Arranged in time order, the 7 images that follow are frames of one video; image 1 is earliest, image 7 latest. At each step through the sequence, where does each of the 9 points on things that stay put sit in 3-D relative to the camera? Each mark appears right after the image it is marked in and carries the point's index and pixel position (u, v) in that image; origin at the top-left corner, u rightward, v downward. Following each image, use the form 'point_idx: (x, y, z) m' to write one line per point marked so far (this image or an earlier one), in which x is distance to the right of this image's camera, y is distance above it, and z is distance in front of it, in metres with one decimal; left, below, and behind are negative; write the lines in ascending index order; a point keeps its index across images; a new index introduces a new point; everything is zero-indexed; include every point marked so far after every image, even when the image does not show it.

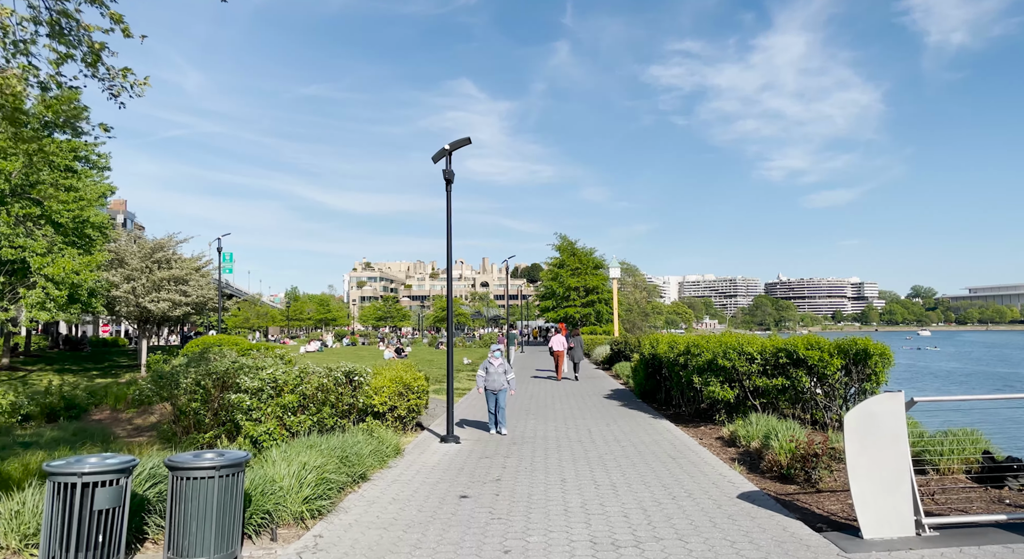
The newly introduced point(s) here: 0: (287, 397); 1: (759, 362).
0: (-3.5, -1.9, +9.8) m
1: (+4.0, -1.4, +9.8) m
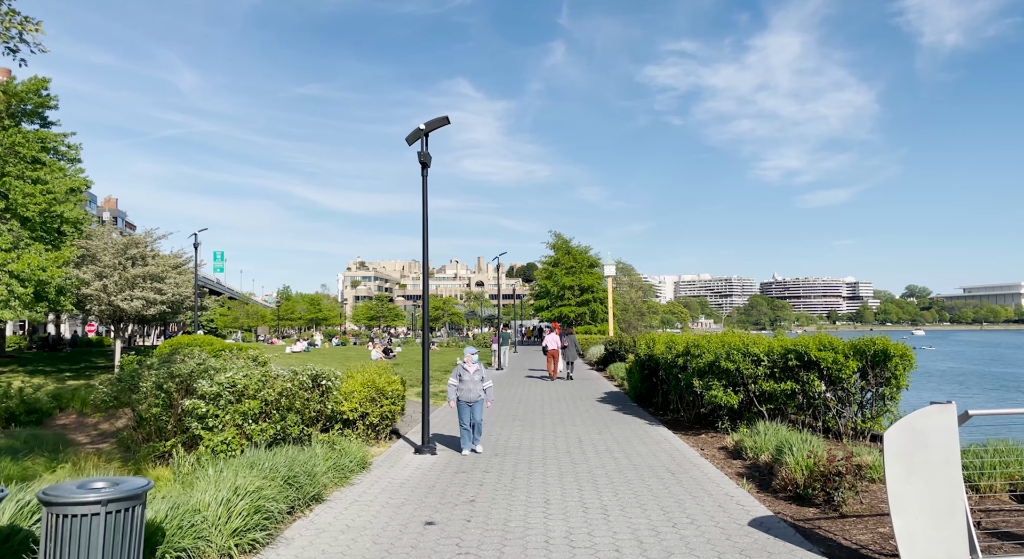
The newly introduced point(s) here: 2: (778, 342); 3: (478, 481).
0: (-3.8, -1.8, +8.8) m
1: (+3.7, -1.3, +8.9) m
2: (+4.0, -0.9, +9.0) m
3: (-0.4, -2.4, +7.1) m
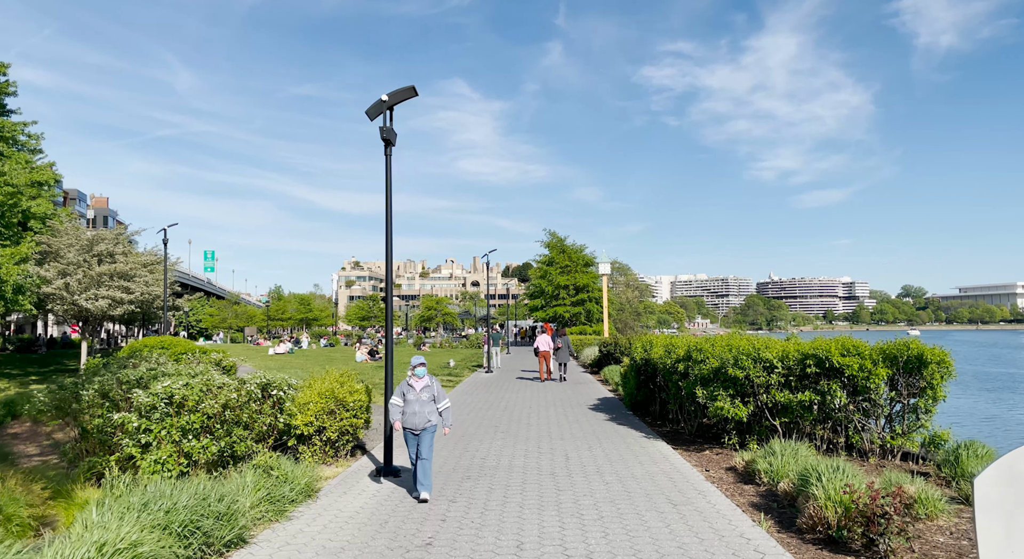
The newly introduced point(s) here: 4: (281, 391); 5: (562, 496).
0: (-4.1, -1.7, +7.6) m
1: (+3.4, -1.2, +7.8) m
2: (+3.7, -0.9, +7.9) m
3: (-0.7, -2.3, +5.9) m
4: (-3.3, -1.6, +8.7) m
5: (+0.5, -2.3, +6.5) m
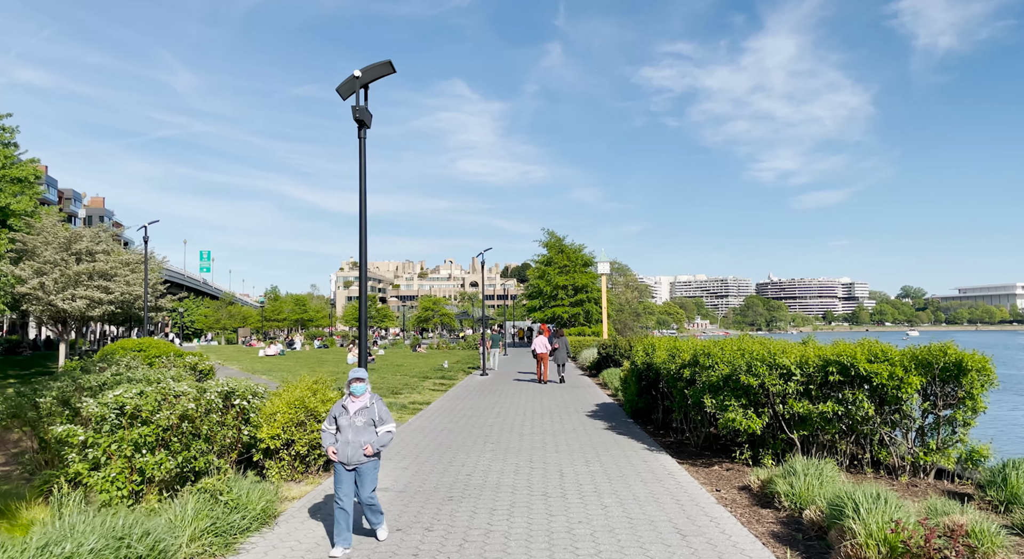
0: (-4.2, -1.7, +6.8) m
1: (+3.3, -1.2, +7.0) m
2: (+3.5, -0.8, +7.1) m
3: (-0.8, -2.3, +5.1) m
4: (-3.5, -1.6, +7.9) m
5: (+0.4, -2.3, +5.7) m
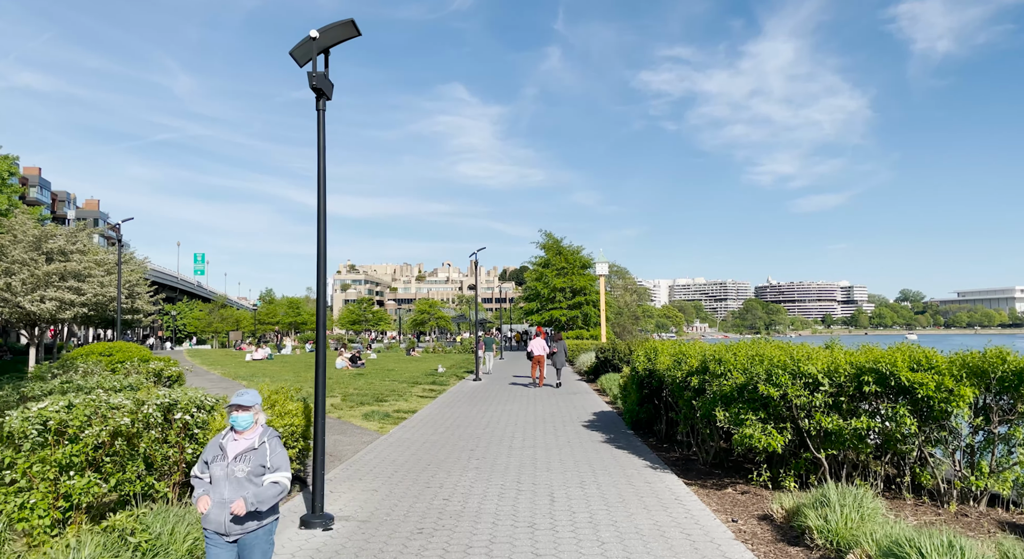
0: (-4.4, -1.6, +5.8) m
1: (+3.1, -1.1, +6.0) m
2: (+3.3, -0.8, +6.1) m
3: (-1.0, -2.2, +4.1) m
4: (-3.7, -1.5, +7.0) m
5: (+0.2, -2.2, +4.7) m
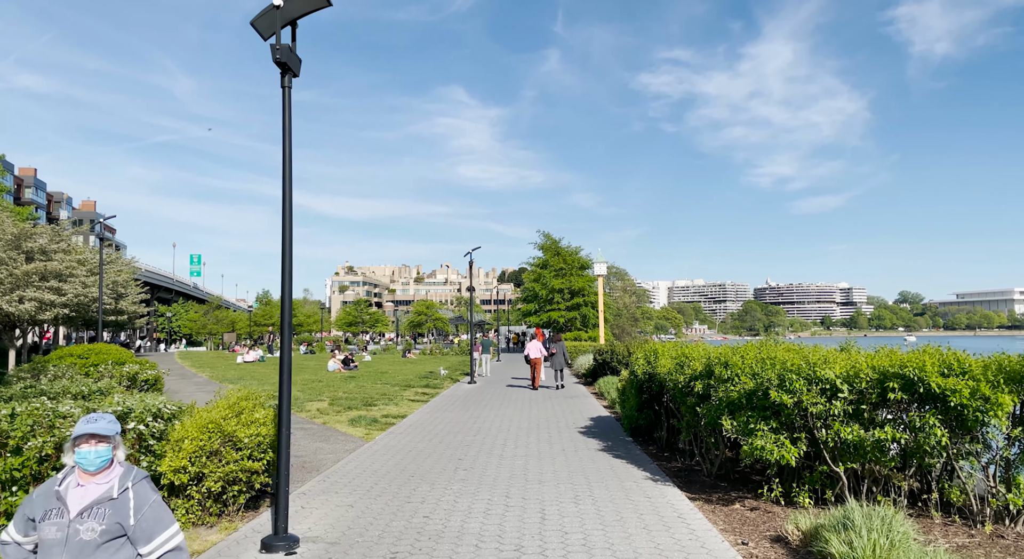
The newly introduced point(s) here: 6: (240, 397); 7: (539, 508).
0: (-4.5, -1.6, +5.2) m
1: (+3.0, -1.1, +5.4) m
2: (+3.2, -0.7, +5.5) m
3: (-1.1, -2.1, +3.5) m
4: (-3.8, -1.5, +6.4) m
5: (+0.1, -2.2, +4.1) m
6: (-3.1, -1.5, +7.1) m
7: (+0.3, -2.3, +6.3) m
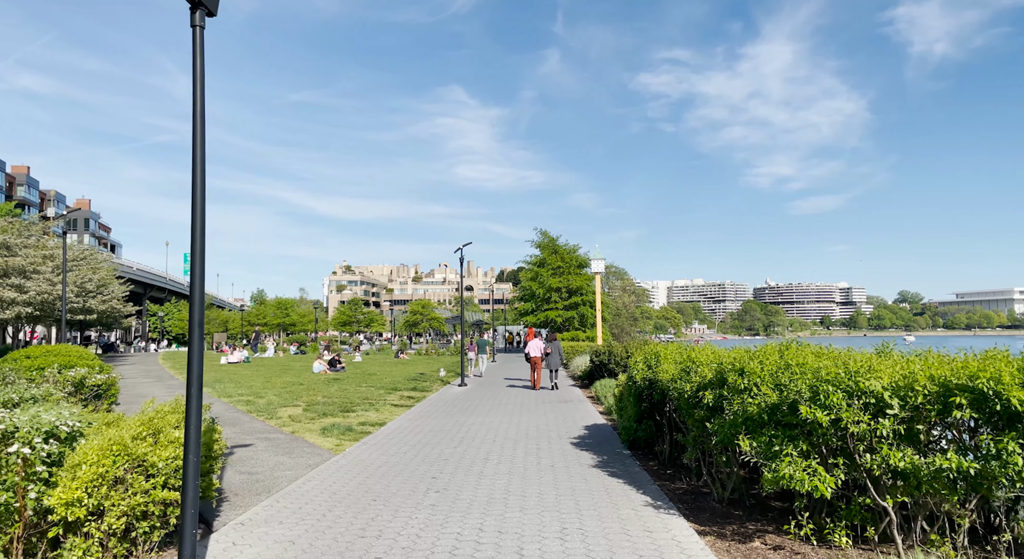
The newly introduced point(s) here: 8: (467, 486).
0: (-4.8, -1.5, +4.2) m
1: (+2.8, -1.0, +4.4) m
2: (+3.0, -0.7, +4.5) m
3: (-1.3, -2.1, +2.4) m
4: (-4.0, -1.4, +5.3) m
5: (-0.1, -2.1, +3.1) m
6: (-3.4, -1.4, +6.0) m
7: (0.0, -2.3, +5.2) m
8: (-0.5, -2.5, +7.2) m
